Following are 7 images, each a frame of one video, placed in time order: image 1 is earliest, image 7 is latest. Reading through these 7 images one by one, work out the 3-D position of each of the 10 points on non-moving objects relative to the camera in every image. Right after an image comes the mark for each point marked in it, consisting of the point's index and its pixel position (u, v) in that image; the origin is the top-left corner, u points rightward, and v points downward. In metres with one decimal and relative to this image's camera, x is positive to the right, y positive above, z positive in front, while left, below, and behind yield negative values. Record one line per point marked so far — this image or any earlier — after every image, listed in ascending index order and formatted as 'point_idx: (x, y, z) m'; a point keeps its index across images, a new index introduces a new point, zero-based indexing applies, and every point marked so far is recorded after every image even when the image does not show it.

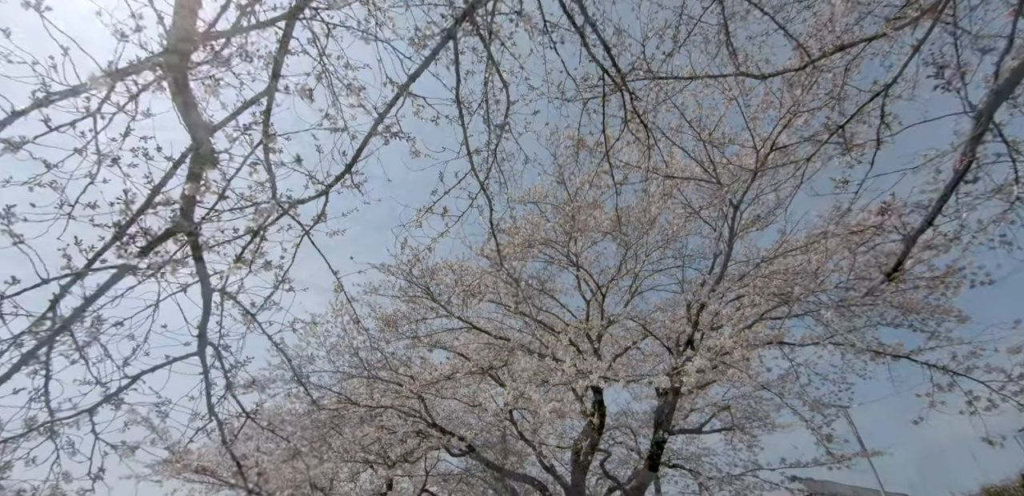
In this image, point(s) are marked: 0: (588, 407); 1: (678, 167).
0: (+1.0, -2.1, +6.4) m
1: (+1.6, +0.8, +4.6) m
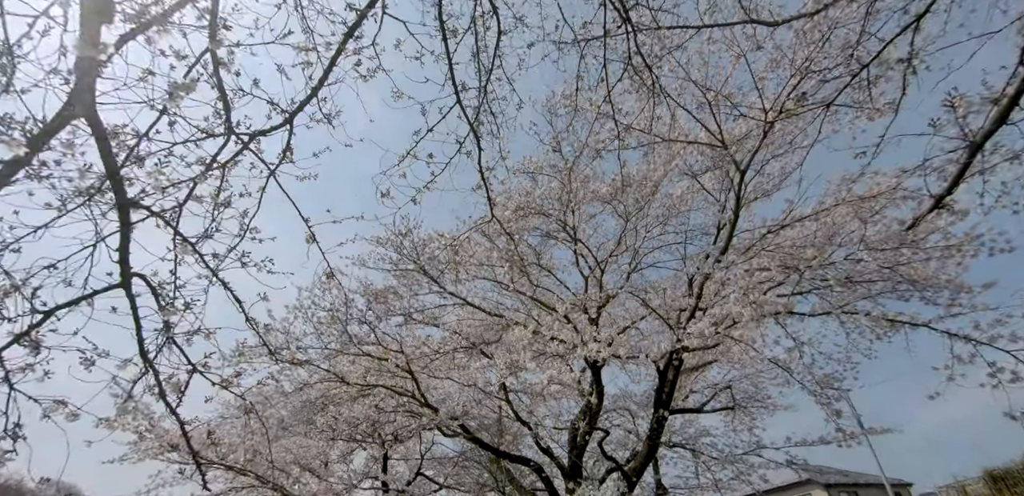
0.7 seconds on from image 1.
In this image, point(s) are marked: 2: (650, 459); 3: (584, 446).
0: (+1.0, -1.8, +6.2) m
1: (+1.5, +1.1, +4.4) m
2: (+1.6, -2.4, +5.5) m
3: (+0.9, -2.4, +6.0) m
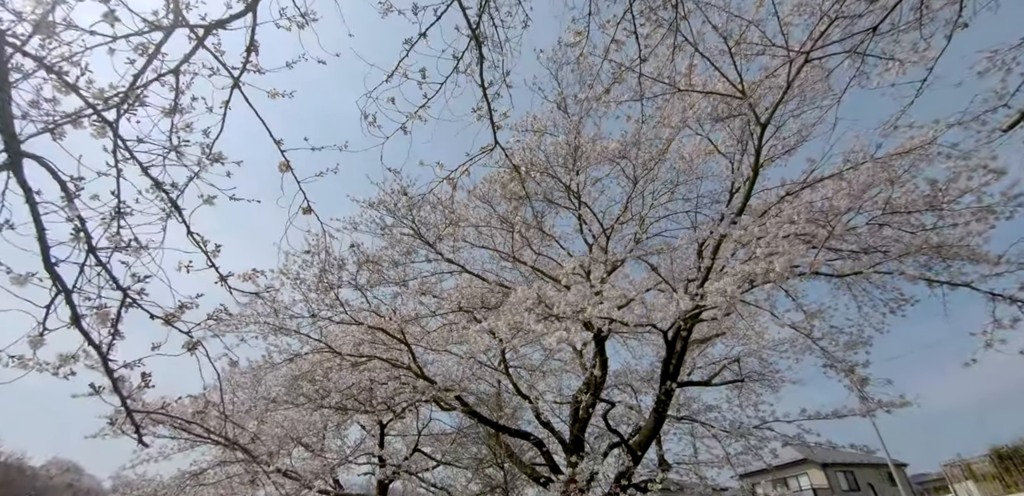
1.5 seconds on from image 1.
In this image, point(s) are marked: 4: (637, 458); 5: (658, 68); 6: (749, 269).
0: (+1.0, -1.4, +6.0) m
1: (+1.6, +1.4, +4.1) m
2: (+1.6, -2.0, +5.3) m
3: (+0.9, -2.0, +5.7) m
4: (+1.4, -2.2, +5.2) m
5: (+1.2, +1.5, +3.9) m
6: (+2.2, -0.2, +4.4) m
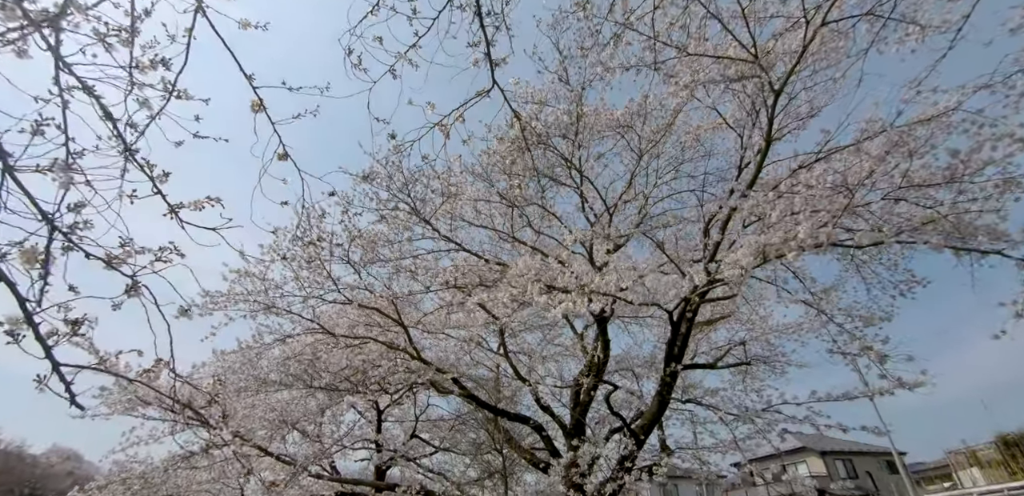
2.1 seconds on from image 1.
0: (+0.9, -1.1, +5.8) m
1: (+1.6, +1.6, +3.9) m
2: (+1.6, -1.8, +5.1) m
3: (+0.9, -1.8, +5.6) m
4: (+1.3, -2.0, +5.1) m
5: (+1.2, +1.7, +3.7) m
6: (+2.2, 0.0, +4.3) m
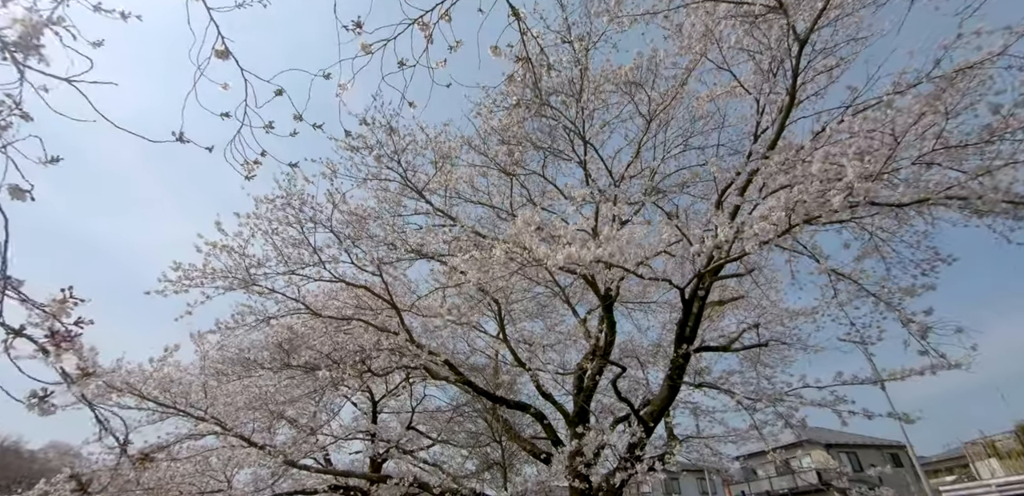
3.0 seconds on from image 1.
0: (+0.9, -0.9, +5.5) m
1: (+1.5, +1.8, +3.5) m
2: (+1.5, -1.5, +4.8) m
3: (+0.9, -1.5, +5.3) m
4: (+1.3, -1.8, +4.7) m
5: (+1.2, +1.9, +3.4) m
6: (+2.2, +0.3, +3.9) m
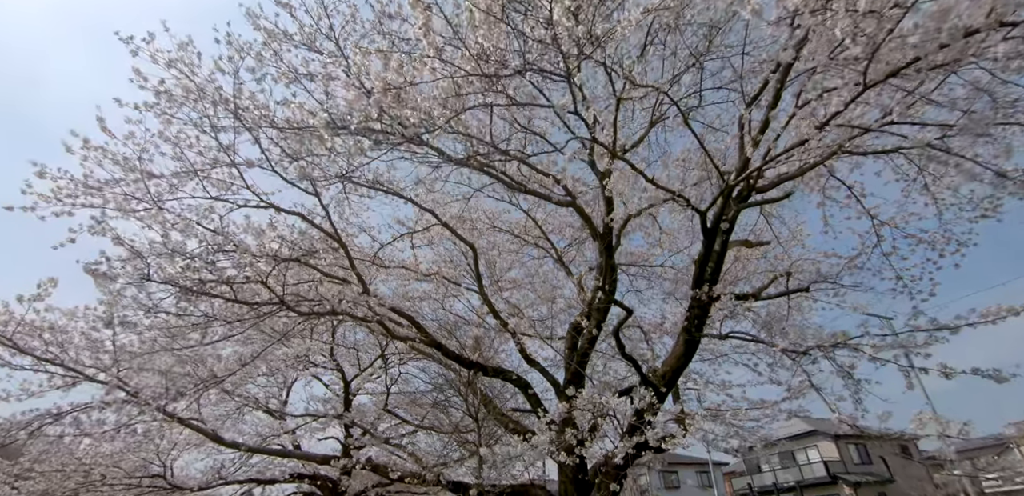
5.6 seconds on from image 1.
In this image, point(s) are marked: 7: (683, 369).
0: (+0.8, -0.3, +4.6) m
1: (+1.4, +2.4, +2.6) m
2: (+1.4, -0.9, +3.9) m
3: (+0.7, -0.9, +4.4) m
4: (+1.2, -1.2, +3.8) m
5: (+1.0, +2.5, +2.4) m
6: (+2.0, +0.9, +3.0) m
7: (+1.4, -1.0, +3.9) m
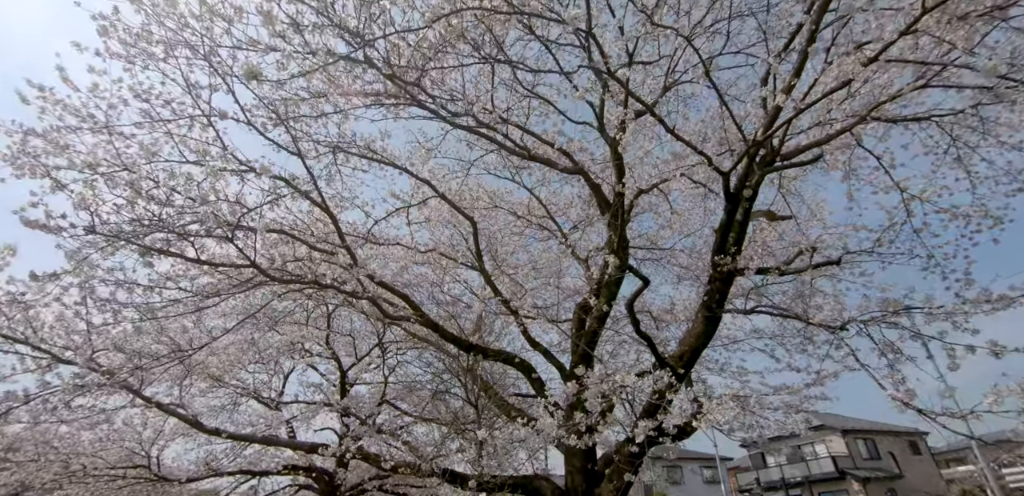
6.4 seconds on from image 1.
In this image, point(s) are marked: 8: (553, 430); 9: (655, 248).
0: (+0.8, 0.0, +4.3) m
1: (+1.4, +2.7, +2.2) m
2: (+1.4, -0.7, +3.6) m
3: (+0.7, -0.7, +4.0) m
4: (+1.2, -0.9, +3.5) m
5: (+1.0, +2.7, +2.1) m
6: (+2.0, +1.1, +2.7) m
7: (+1.4, -0.8, +3.6) m
8: (+0.3, -1.3, +3.4) m
9: (+1.9, 0.0, +6.5) m
